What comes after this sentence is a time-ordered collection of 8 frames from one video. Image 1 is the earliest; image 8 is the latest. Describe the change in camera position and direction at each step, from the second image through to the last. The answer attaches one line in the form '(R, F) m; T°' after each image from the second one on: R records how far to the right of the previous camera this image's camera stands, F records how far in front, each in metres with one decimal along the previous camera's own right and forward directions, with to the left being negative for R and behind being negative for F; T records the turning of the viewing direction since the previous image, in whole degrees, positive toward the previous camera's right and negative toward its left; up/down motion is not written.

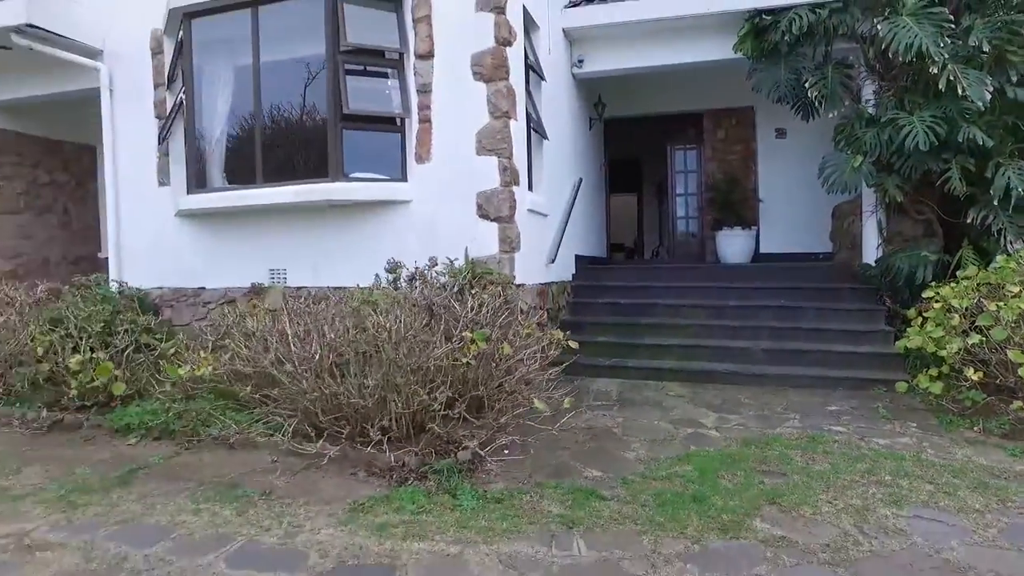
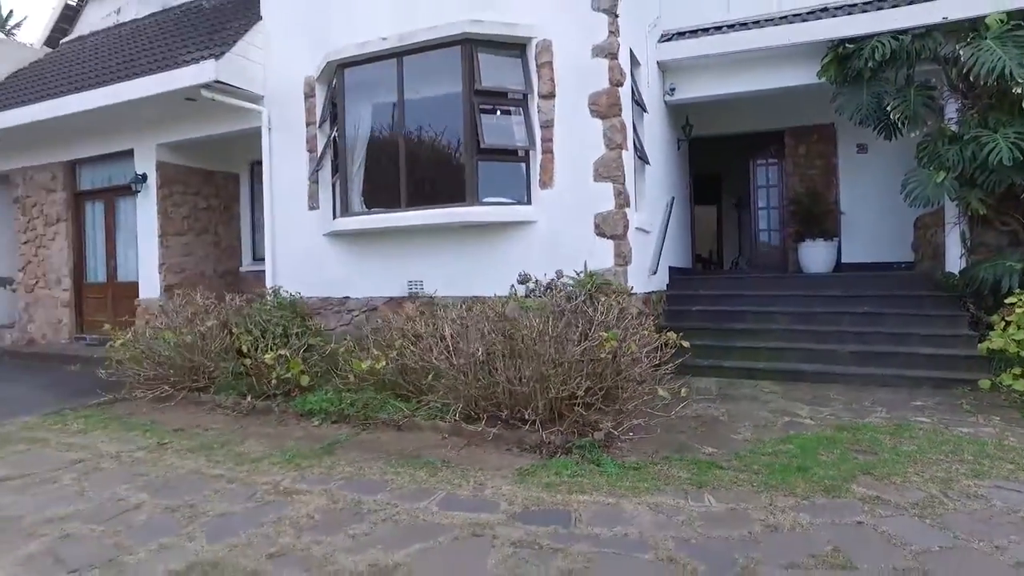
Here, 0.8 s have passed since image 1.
(-0.4, -0.8) m; -5°
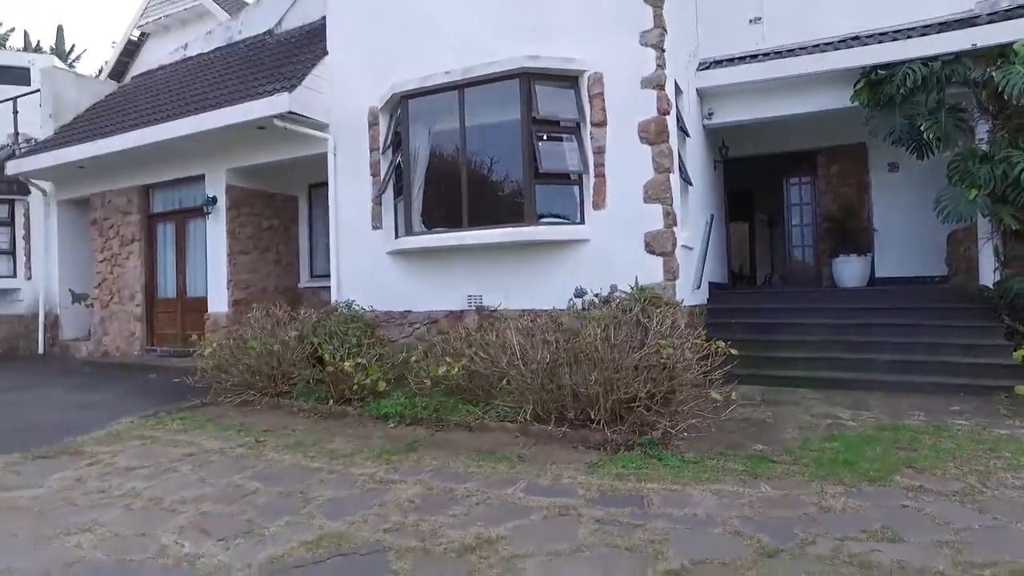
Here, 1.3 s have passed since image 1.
(-0.3, -0.5) m; -2°
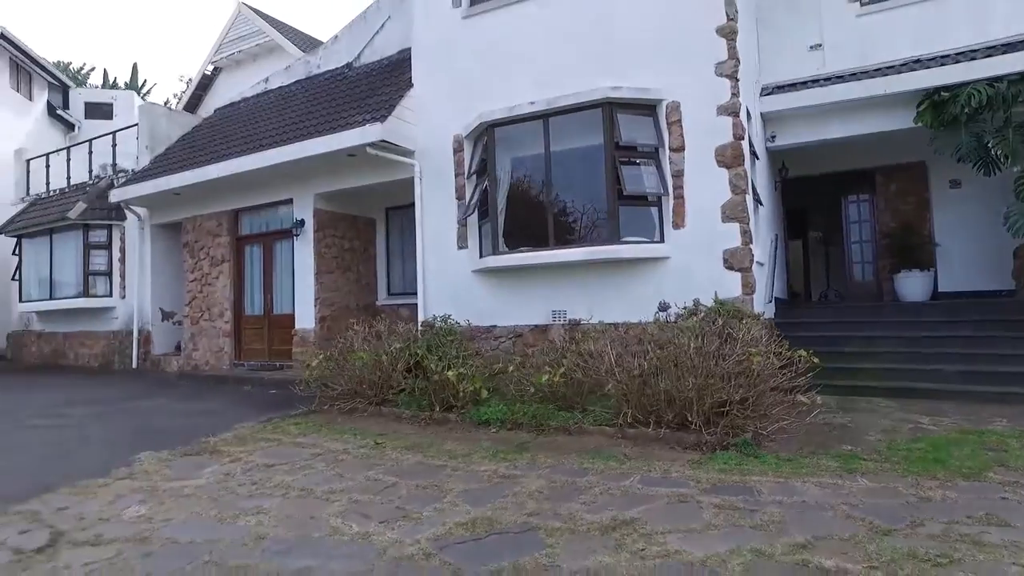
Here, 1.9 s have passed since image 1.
(-0.5, -0.5) m; -3°
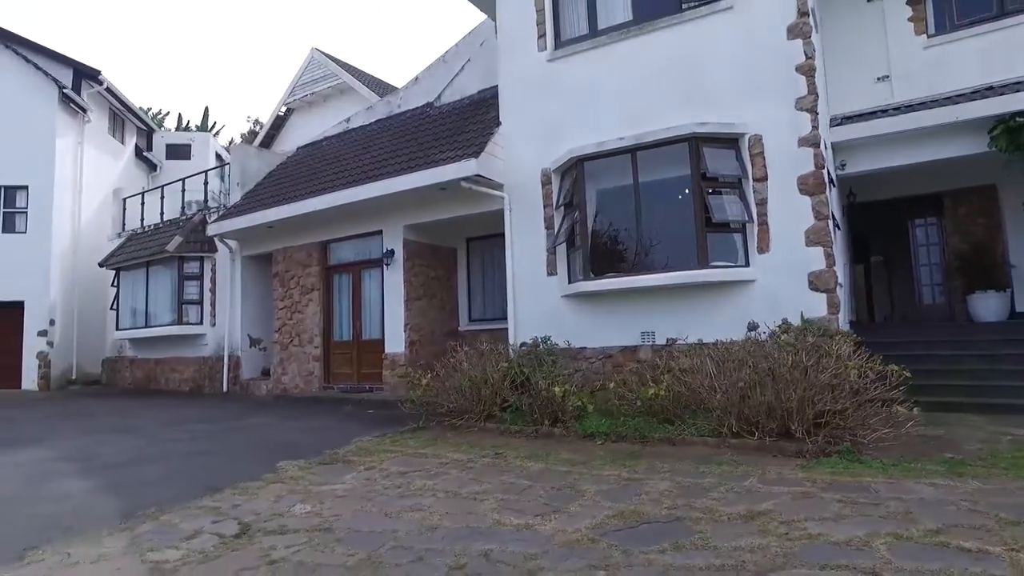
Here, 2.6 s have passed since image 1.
(-0.7, -0.5) m; -3°
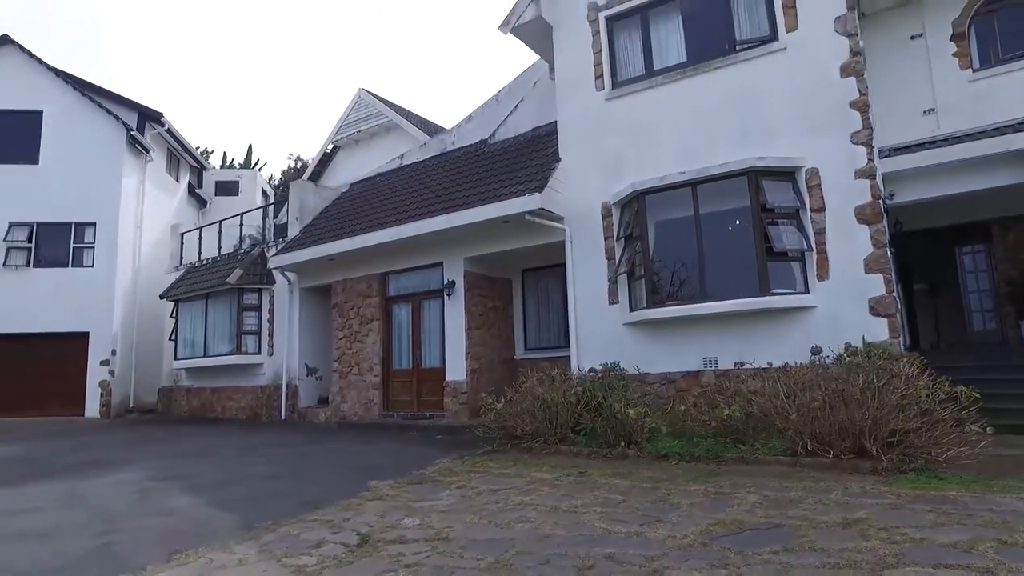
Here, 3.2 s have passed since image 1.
(-0.6, -0.4) m; -2°
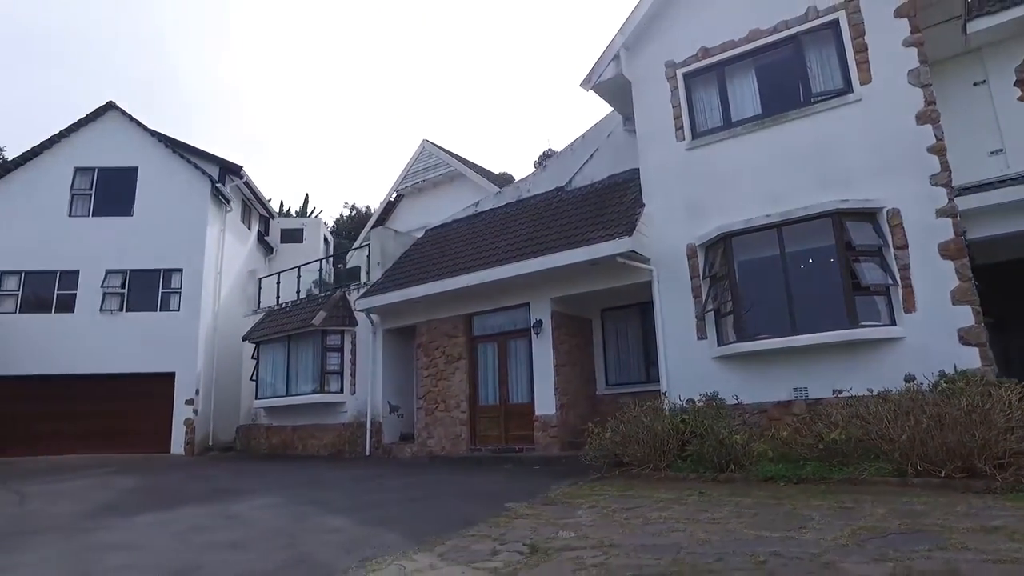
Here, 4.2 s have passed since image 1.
(-1.0, -0.7) m; -2°
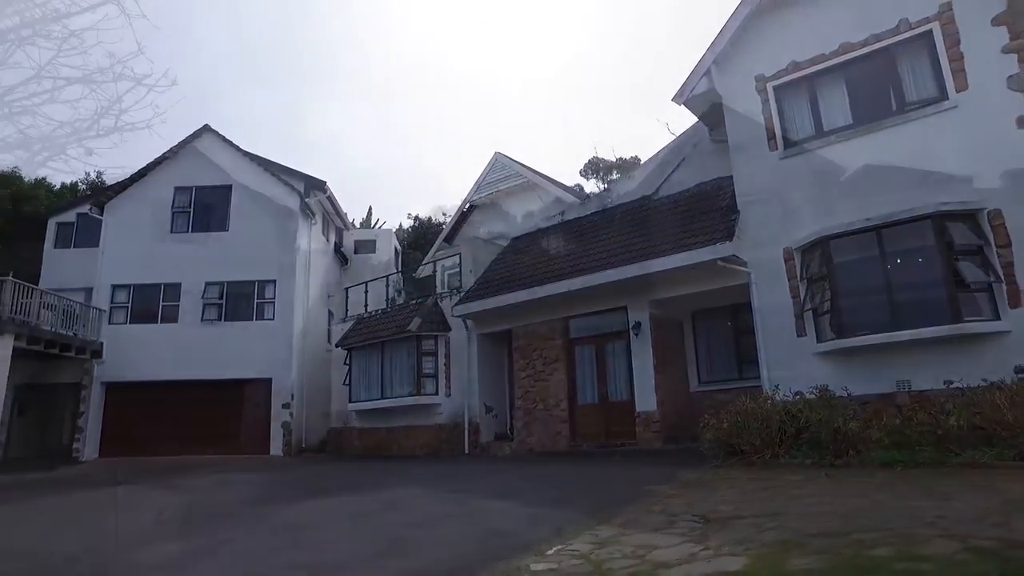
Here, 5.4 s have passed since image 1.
(-1.3, -0.8) m; -2°
